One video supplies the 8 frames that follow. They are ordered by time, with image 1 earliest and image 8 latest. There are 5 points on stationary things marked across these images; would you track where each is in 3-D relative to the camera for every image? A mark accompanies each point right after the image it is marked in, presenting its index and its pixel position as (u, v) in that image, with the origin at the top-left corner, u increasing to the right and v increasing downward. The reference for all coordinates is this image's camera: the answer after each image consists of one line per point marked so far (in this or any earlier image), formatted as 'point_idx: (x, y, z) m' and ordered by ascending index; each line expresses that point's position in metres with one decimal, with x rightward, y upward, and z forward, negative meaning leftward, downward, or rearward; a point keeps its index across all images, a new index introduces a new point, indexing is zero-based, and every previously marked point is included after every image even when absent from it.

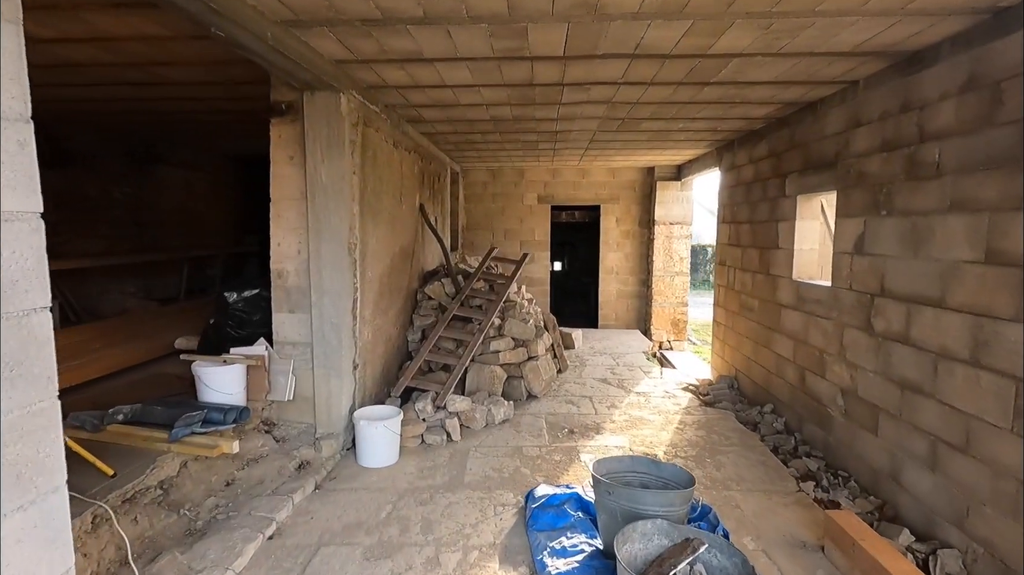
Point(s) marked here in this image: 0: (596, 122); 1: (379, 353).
0: (+0.7, +1.4, +4.5) m
1: (-1.0, -0.5, +3.9) m
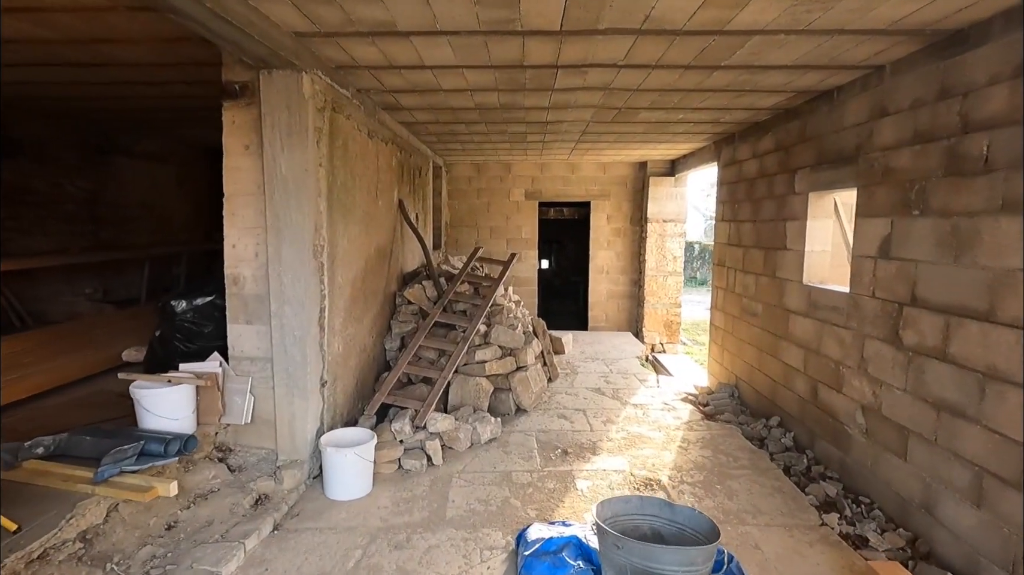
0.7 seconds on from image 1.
0: (+0.6, +1.3, +4.1) m
1: (-1.0, -0.5, +3.5) m
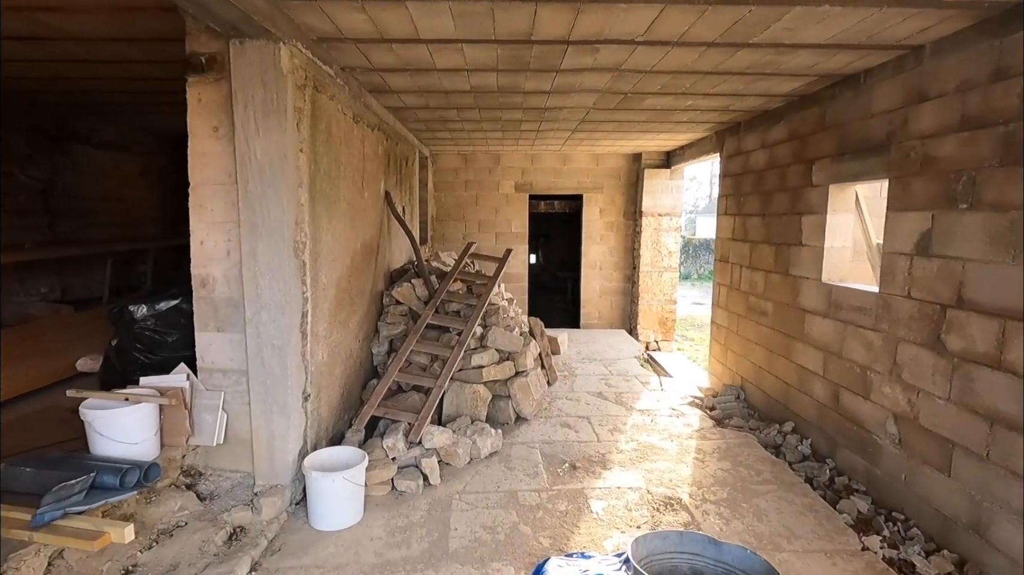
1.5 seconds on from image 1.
0: (+0.6, +1.4, +3.8) m
1: (-1.0, -0.5, +3.2) m
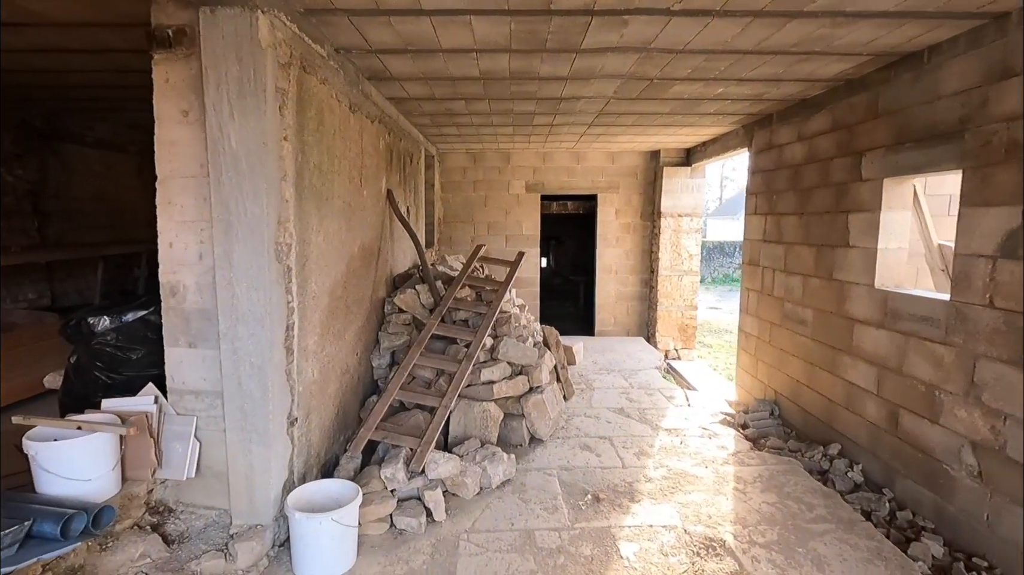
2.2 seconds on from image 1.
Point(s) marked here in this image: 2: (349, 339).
0: (+0.7, +1.3, +3.5) m
1: (-1.0, -0.6, +2.8) m
2: (-0.9, -0.3, +3.1) m
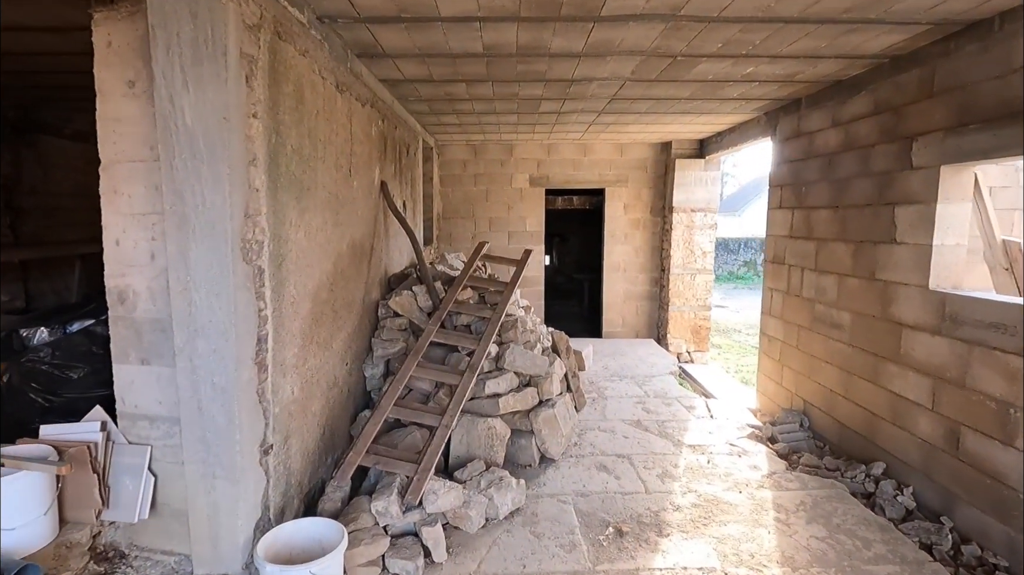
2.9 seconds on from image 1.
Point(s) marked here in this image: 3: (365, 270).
0: (+0.7, +1.3, +3.1) m
1: (-0.9, -0.6, +2.5) m
2: (-0.9, -0.3, +2.7) m
3: (-0.9, +0.1, +3.2) m
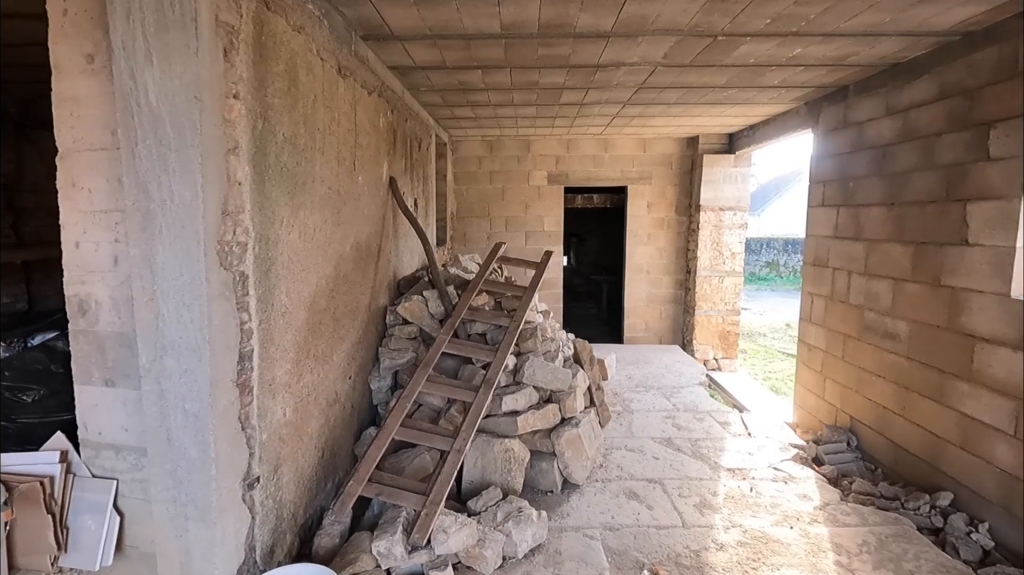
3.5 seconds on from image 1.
0: (+0.8, +1.3, +2.8) m
1: (-0.8, -0.6, +2.2) m
2: (-0.8, -0.3, +2.5) m
3: (-0.8, +0.1, +3.0) m
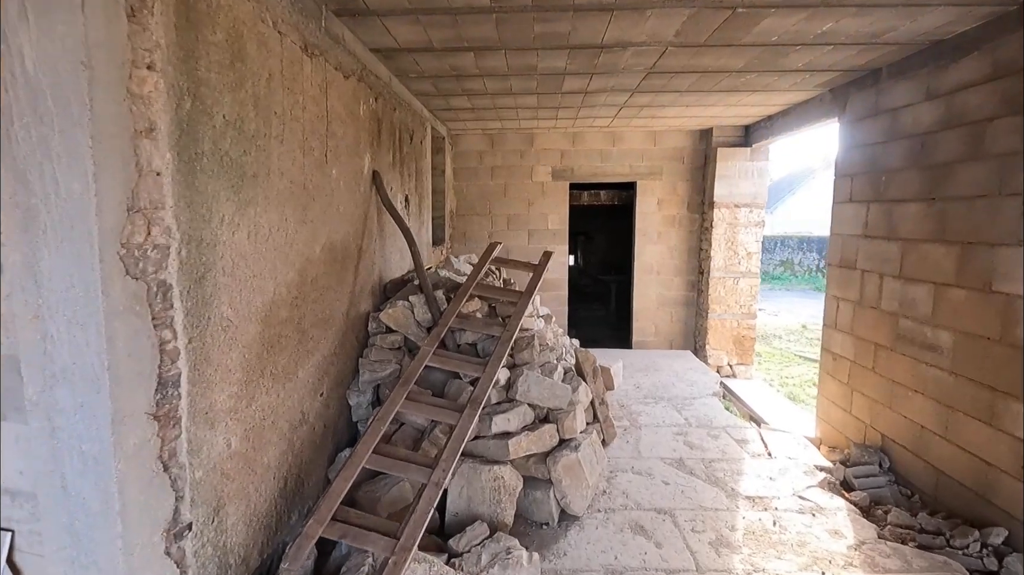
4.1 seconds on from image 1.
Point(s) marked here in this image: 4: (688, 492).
0: (+0.8, +1.2, +2.5) m
1: (-0.9, -0.6, +1.9) m
2: (-0.9, -0.4, +2.2) m
3: (-0.8, +0.1, +2.7) m
4: (+0.9, -1.0, +2.6) m
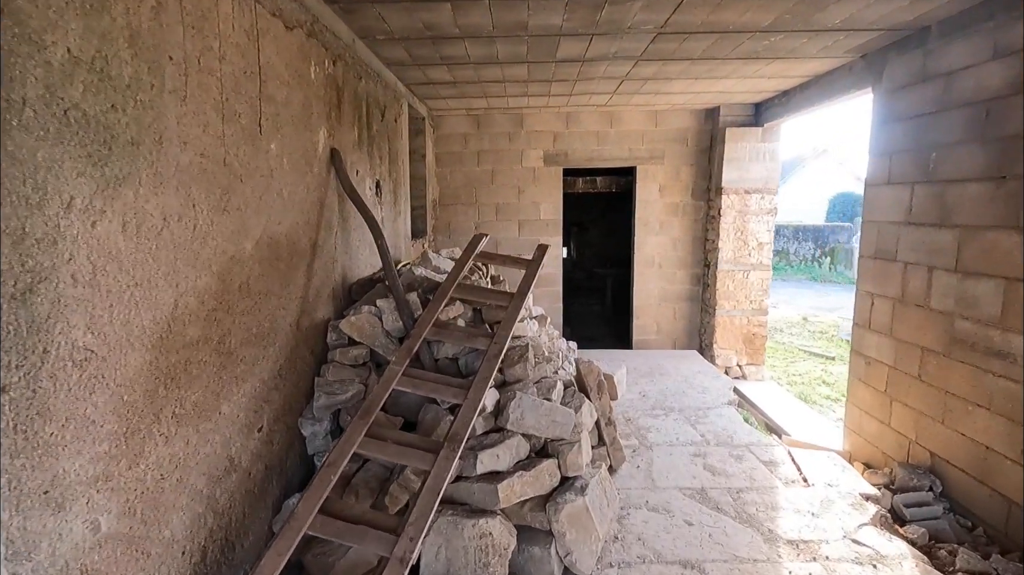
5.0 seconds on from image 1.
0: (+0.7, +1.2, +2.0) m
1: (-0.9, -0.7, +1.4) m
2: (-0.9, -0.4, +1.7) m
3: (-0.9, 0.0, +2.2) m
4: (+0.8, -1.0, +2.2) m
